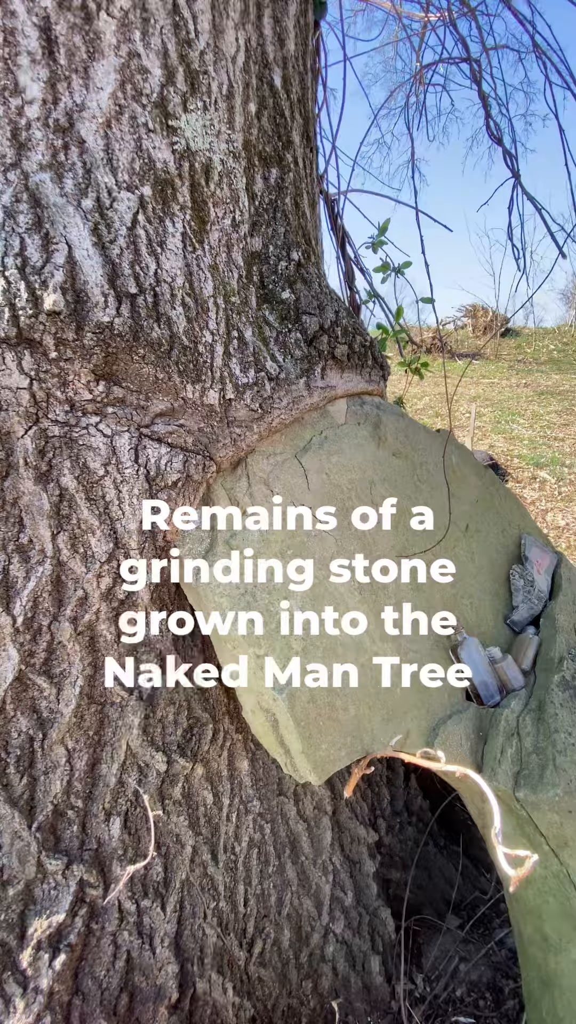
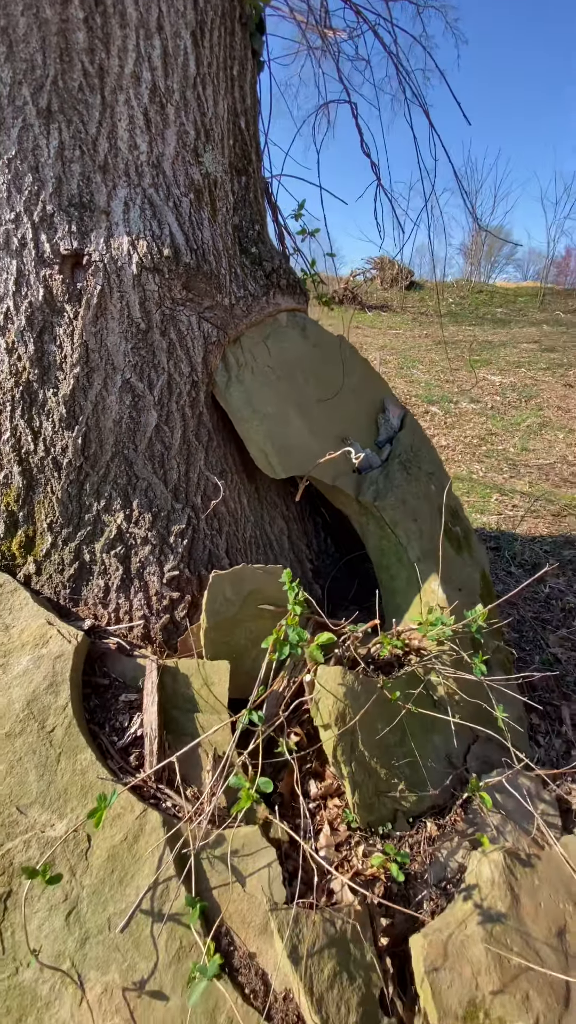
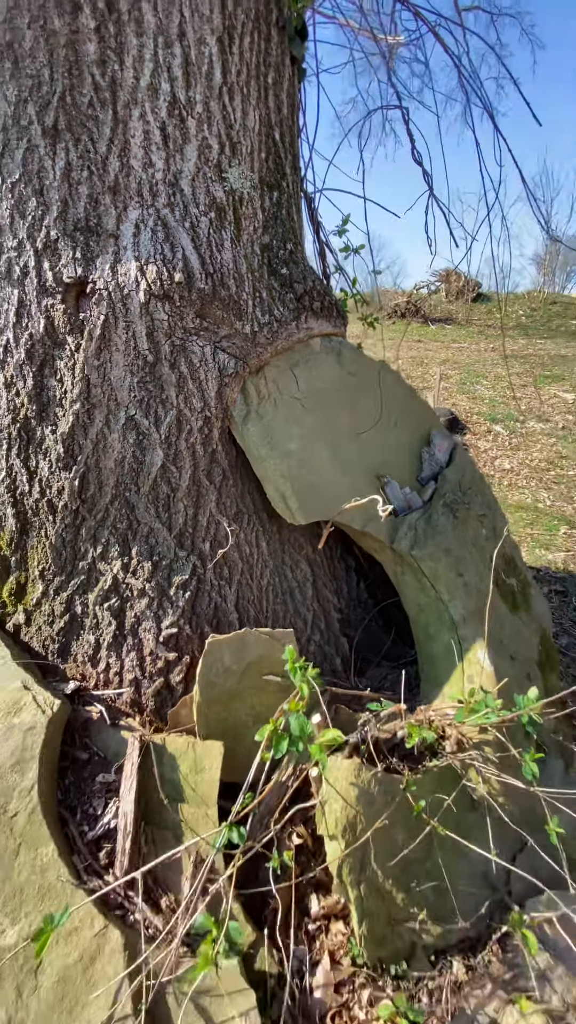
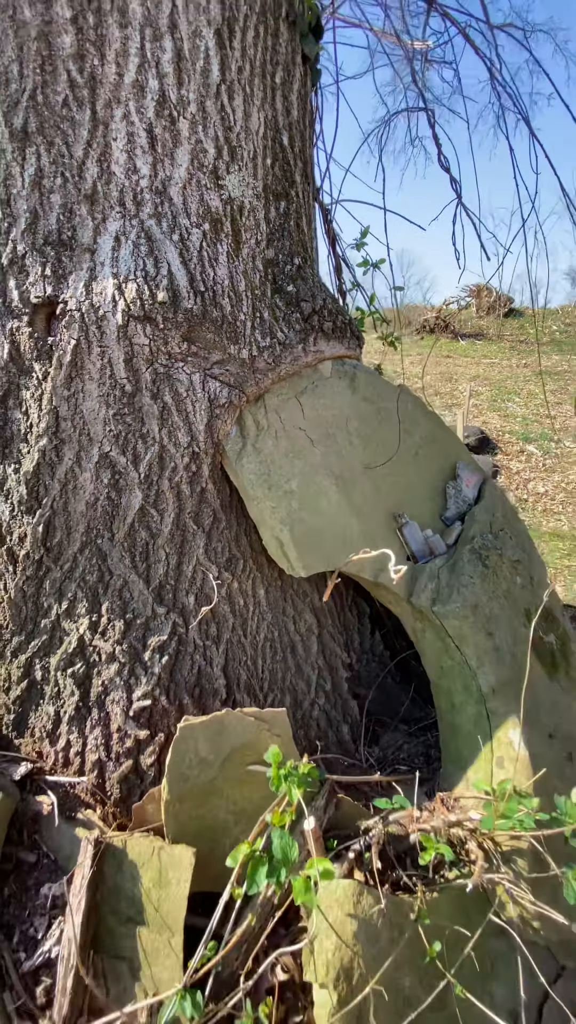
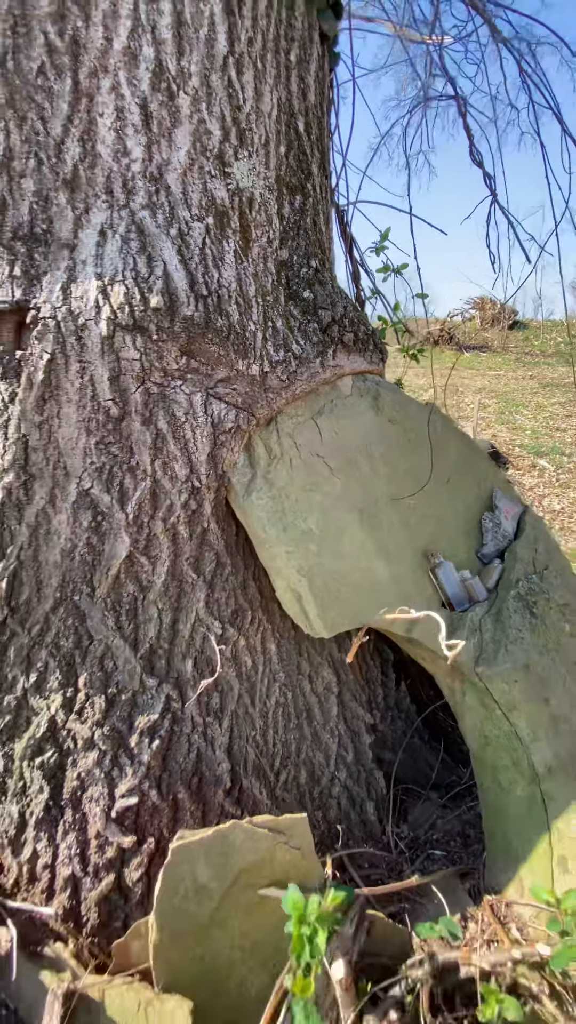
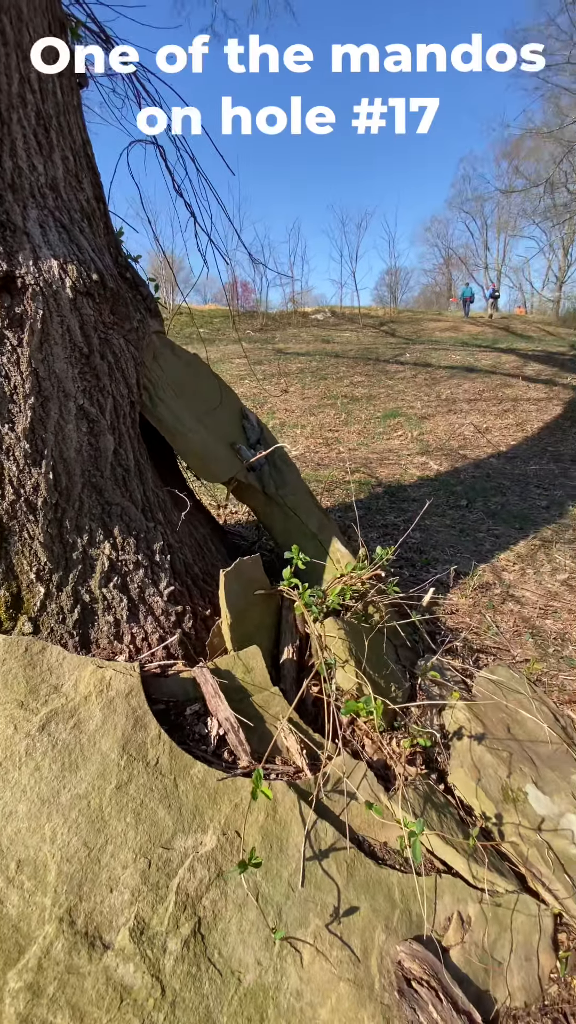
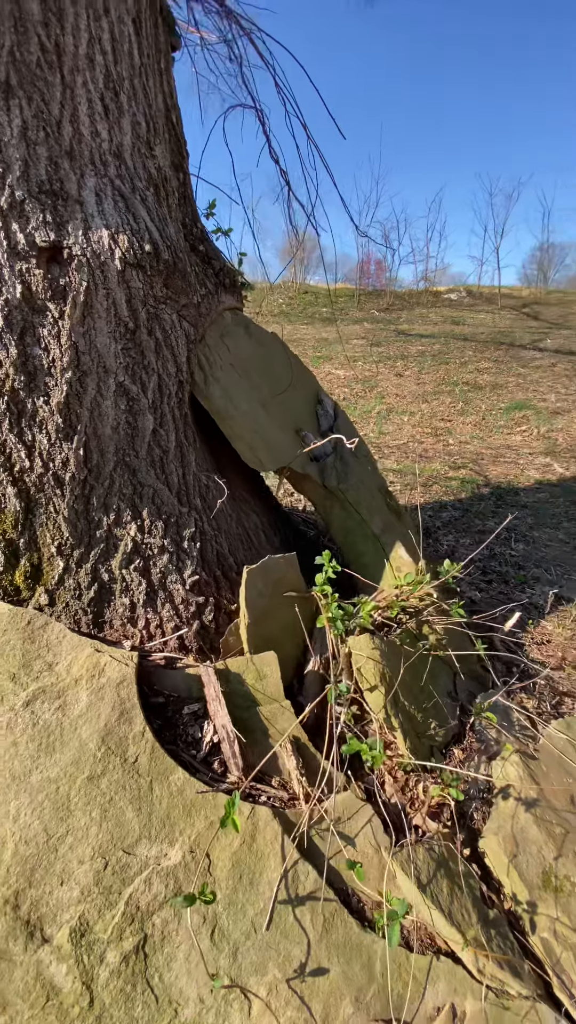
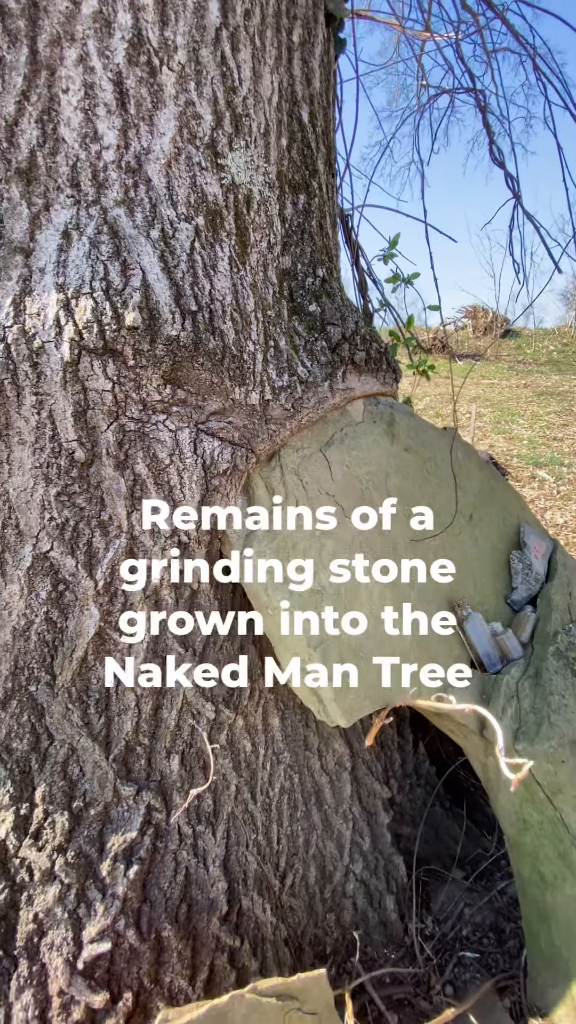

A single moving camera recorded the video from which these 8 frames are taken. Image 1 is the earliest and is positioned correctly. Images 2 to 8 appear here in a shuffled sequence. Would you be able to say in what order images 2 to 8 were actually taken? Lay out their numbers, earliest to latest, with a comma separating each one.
8, 5, 4, 3, 2, 7, 6
